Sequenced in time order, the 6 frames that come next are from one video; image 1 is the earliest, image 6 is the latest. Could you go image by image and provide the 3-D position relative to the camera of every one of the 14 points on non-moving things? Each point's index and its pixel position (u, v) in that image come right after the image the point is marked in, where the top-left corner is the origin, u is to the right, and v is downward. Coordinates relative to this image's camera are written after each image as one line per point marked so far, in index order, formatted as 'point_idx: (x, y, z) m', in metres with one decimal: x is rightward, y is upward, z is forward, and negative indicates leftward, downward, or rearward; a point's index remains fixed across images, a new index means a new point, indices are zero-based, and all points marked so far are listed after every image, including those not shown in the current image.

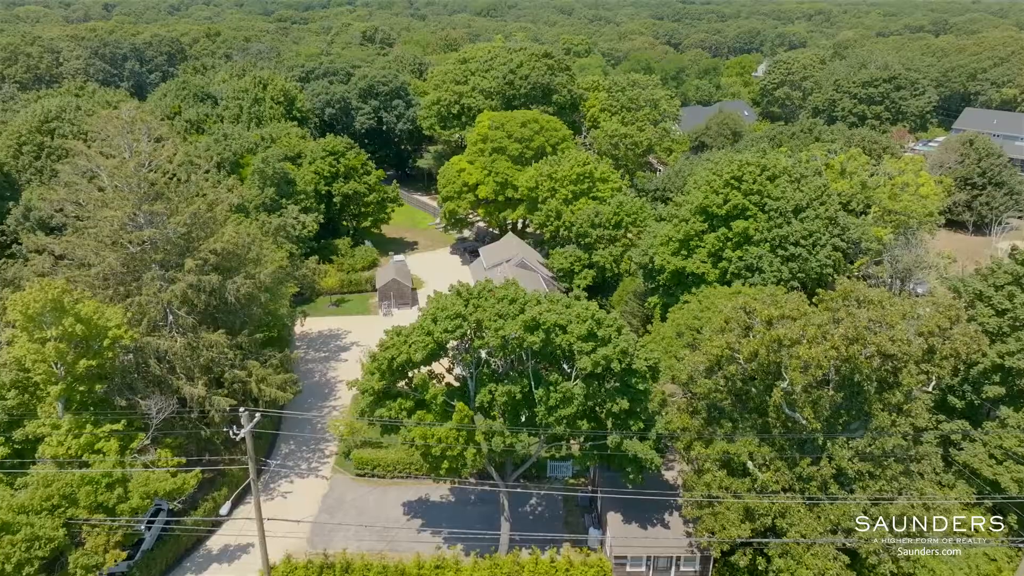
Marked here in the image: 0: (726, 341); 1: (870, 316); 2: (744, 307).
0: (+5.2, -1.3, +17.4) m
1: (+8.2, -0.6, +16.6) m
2: (+5.9, -0.5, +18.3) m
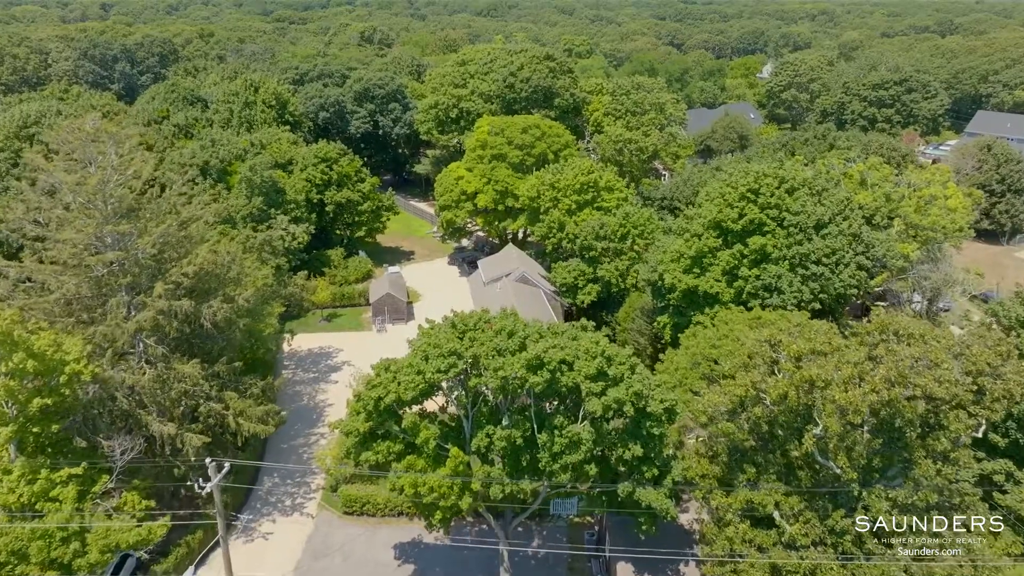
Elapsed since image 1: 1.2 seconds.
0: (+5.2, -2.0, +15.6) m
1: (+8.2, -1.3, +14.8) m
2: (+5.9, -1.2, +16.5) m
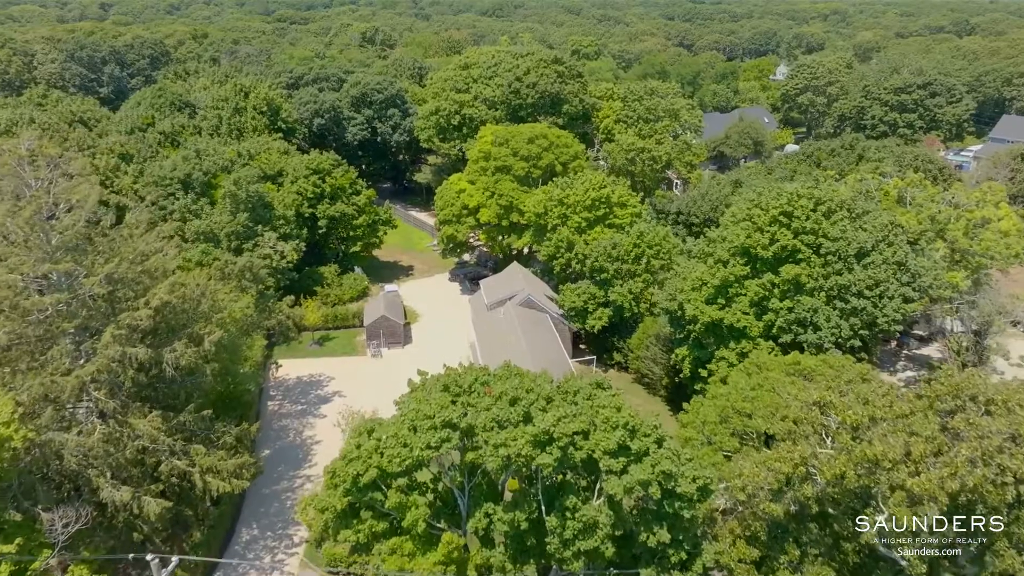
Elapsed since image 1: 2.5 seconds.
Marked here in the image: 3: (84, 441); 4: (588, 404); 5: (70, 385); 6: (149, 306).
0: (+5.2, -3.0, +13.1) m
1: (+8.3, -2.4, +12.3) m
2: (+6.0, -2.2, +14.0) m
3: (-9.2, -3.3, +15.4) m
4: (+1.4, -2.2, +13.5) m
5: (-9.5, -2.1, +15.5) m
6: (-8.6, -0.4, +16.9) m
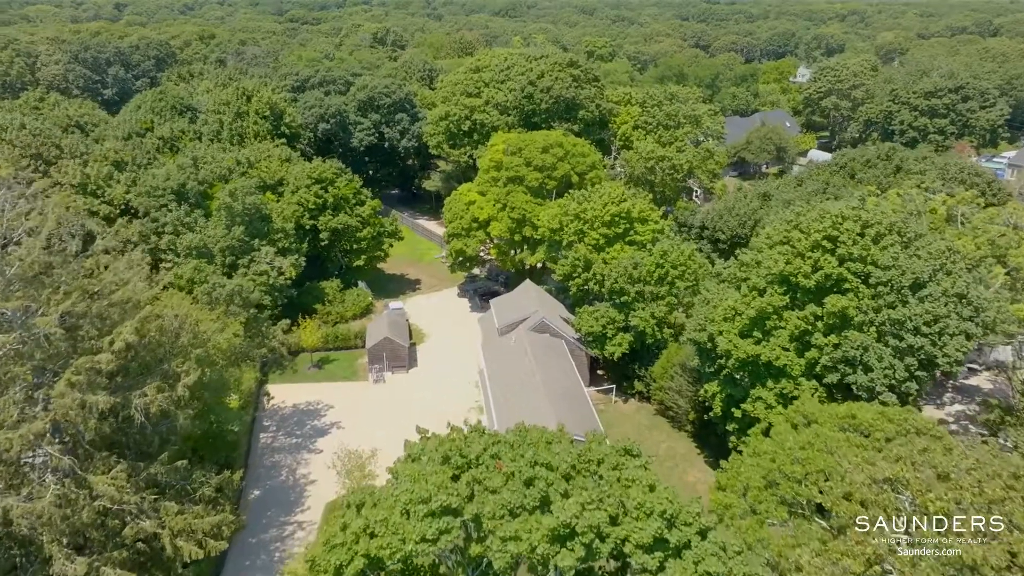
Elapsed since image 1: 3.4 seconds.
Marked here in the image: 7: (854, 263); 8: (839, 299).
0: (+5.4, -3.9, +10.9) m
1: (+8.5, -3.3, +10.0) m
2: (+6.2, -3.1, +11.8) m
3: (-8.9, -4.1, +13.4) m
4: (+1.6, -3.0, +11.3) m
5: (-9.2, -2.9, +13.5) m
6: (-8.3, -1.2, +14.9) m
7: (+9.2, +0.7, +19.4) m
8: (+8.6, -0.3, +18.9) m
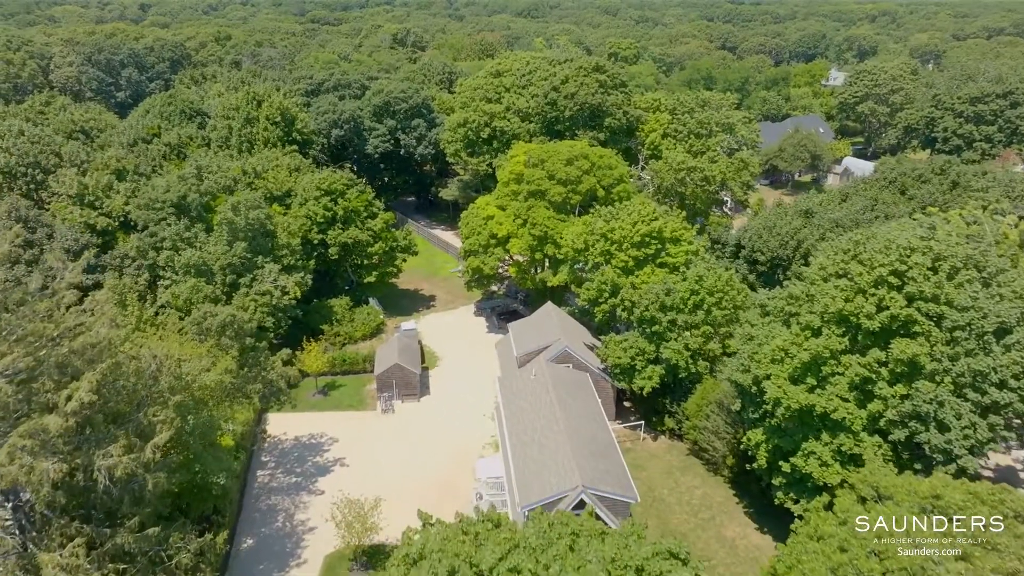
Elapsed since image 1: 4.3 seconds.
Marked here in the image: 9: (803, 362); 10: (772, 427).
0: (+5.7, -4.9, +8.5) m
1: (+8.7, -4.3, +7.6) m
2: (+6.5, -4.1, +9.4) m
3: (-8.6, -4.9, +11.4) m
4: (+1.9, -4.0, +9.1) m
5: (-8.9, -3.7, +11.5) m
6: (-7.9, -2.1, +12.9) m
7: (+9.7, -0.4, +16.9) m
8: (+9.1, -1.3, +16.5) m
9: (+7.2, -1.8, +17.8) m
10: (+6.8, -3.7, +18.8) m
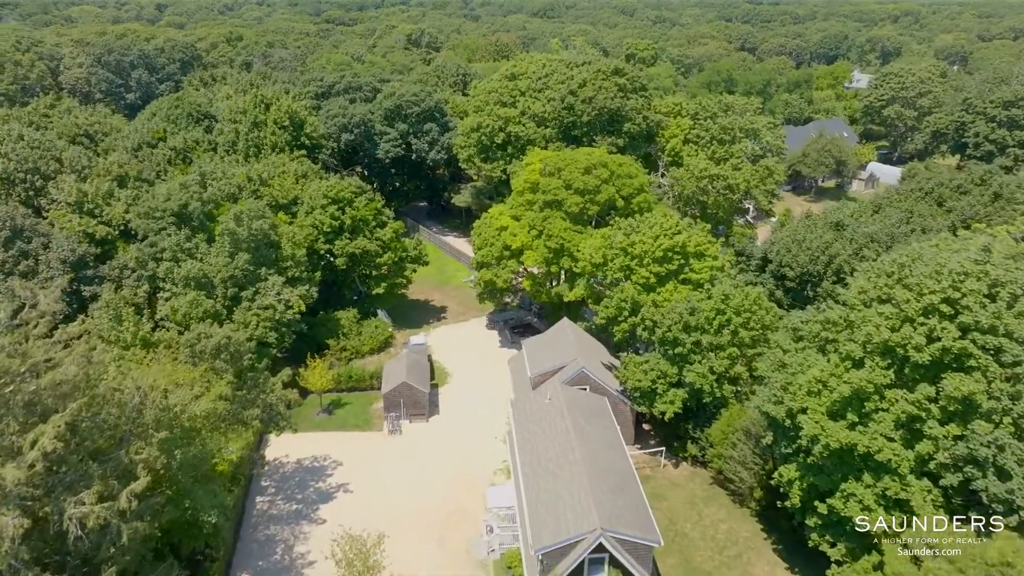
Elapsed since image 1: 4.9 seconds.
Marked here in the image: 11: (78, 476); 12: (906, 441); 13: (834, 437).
0: (+5.8, -5.5, +7.0) m
1: (+8.8, -4.9, +6.0) m
2: (+6.6, -4.7, +7.9) m
3: (-8.5, -5.4, +10.2) m
4: (+2.0, -4.5, +7.6) m
5: (-8.8, -4.2, +10.3) m
6: (-7.7, -2.6, +11.7) m
7: (+10.0, -1.0, +15.4) m
8: (+9.4, -2.0, +14.9) m
9: (+7.5, -2.5, +16.3) m
10: (+7.1, -4.3, +17.3) m
11: (-7.8, -3.4, +12.7) m
12: (+8.7, -3.4, +15.7) m
13: (+7.1, -3.3, +15.9) m
